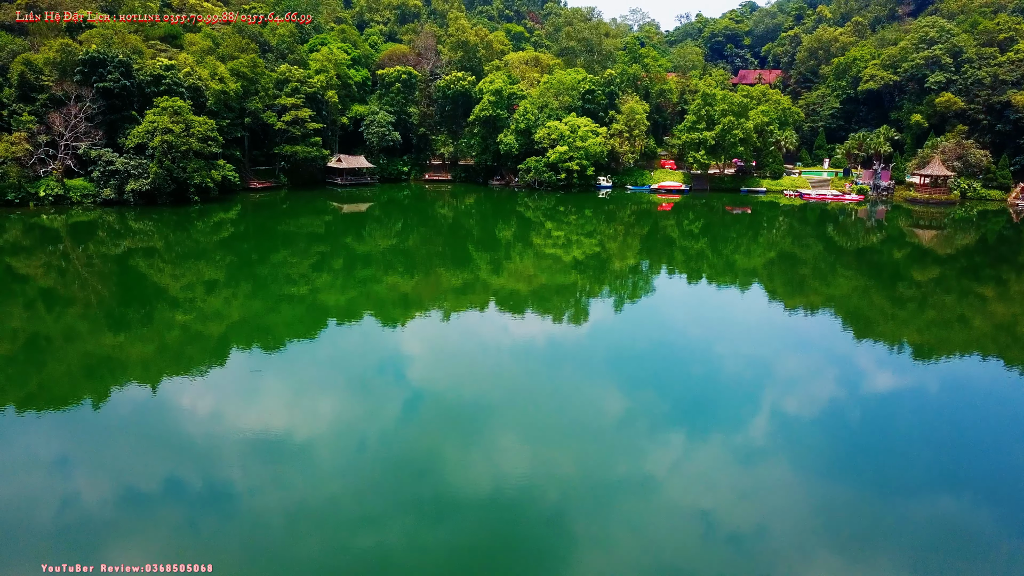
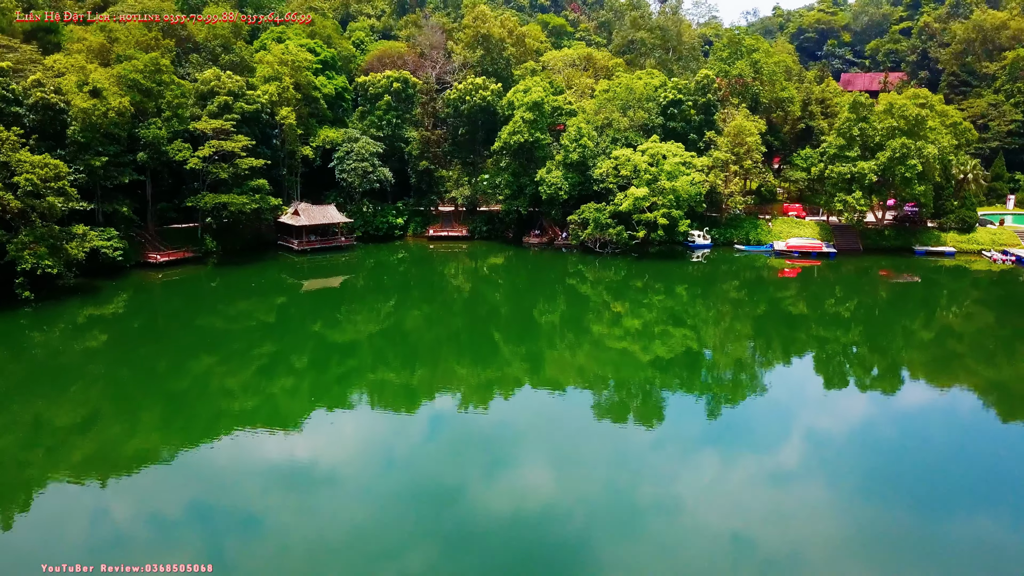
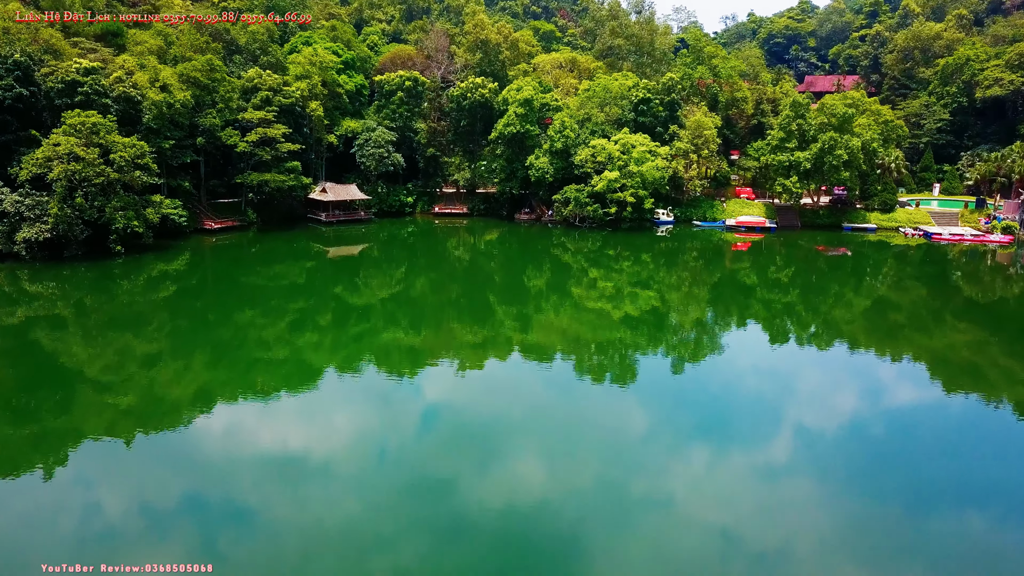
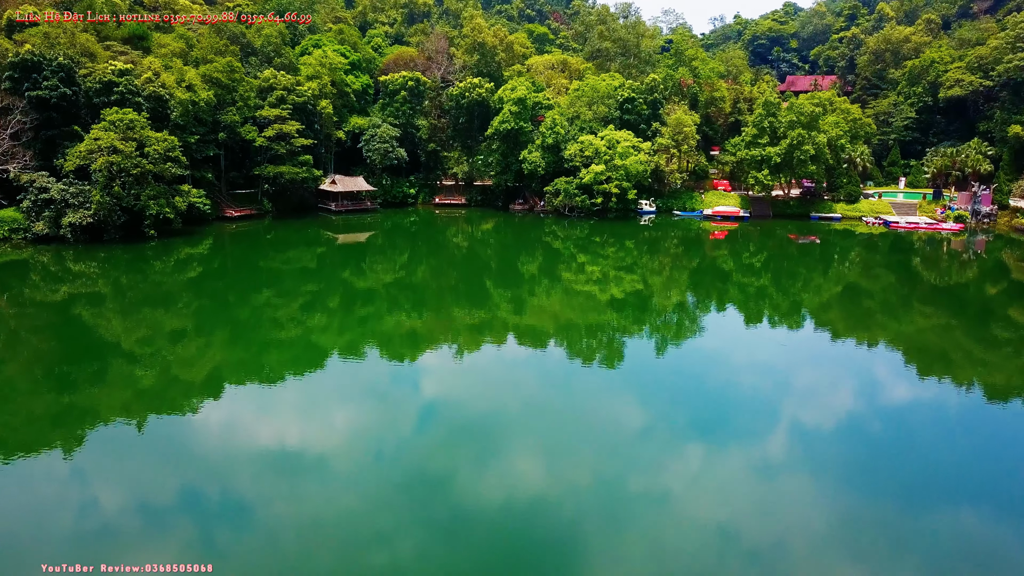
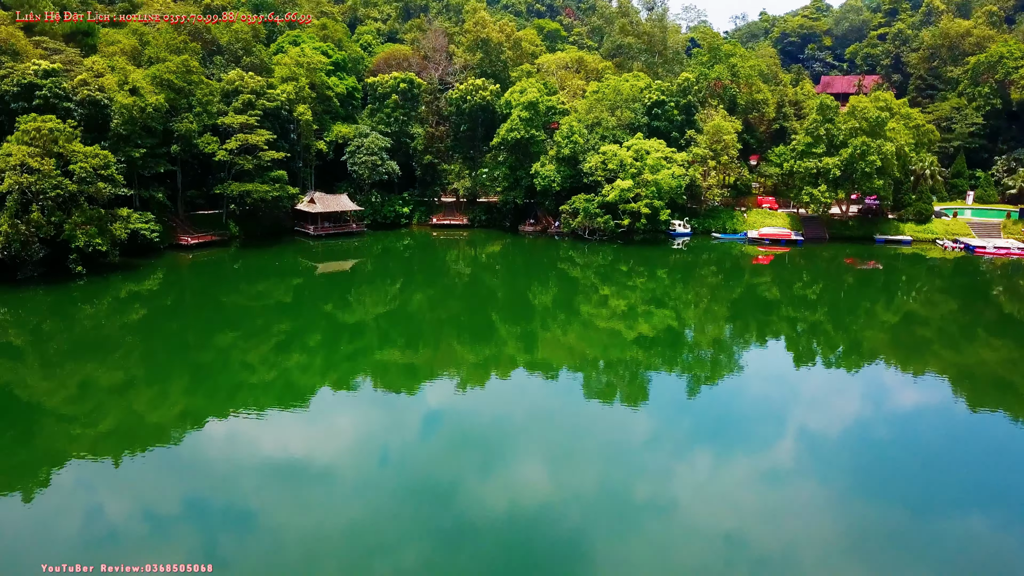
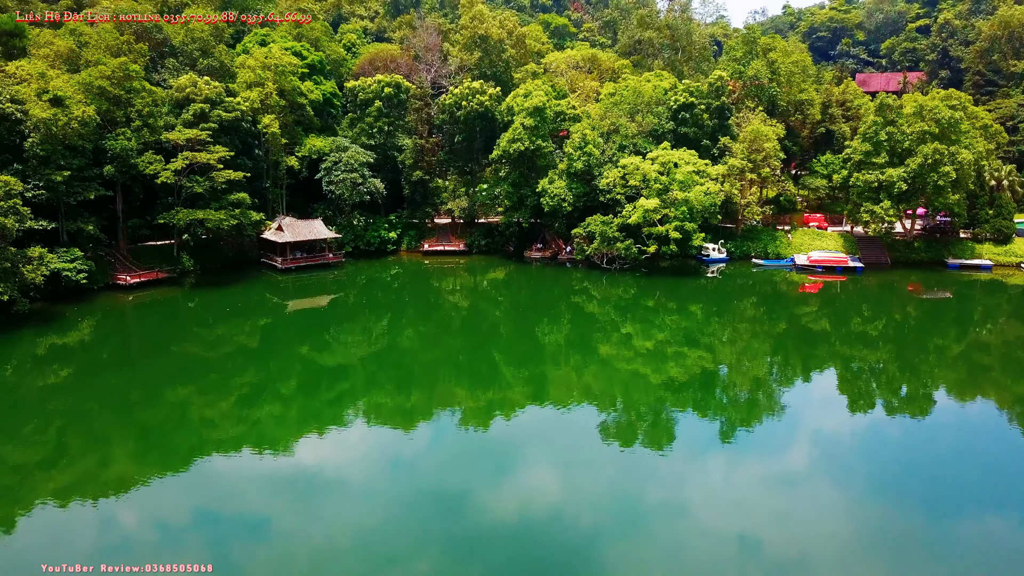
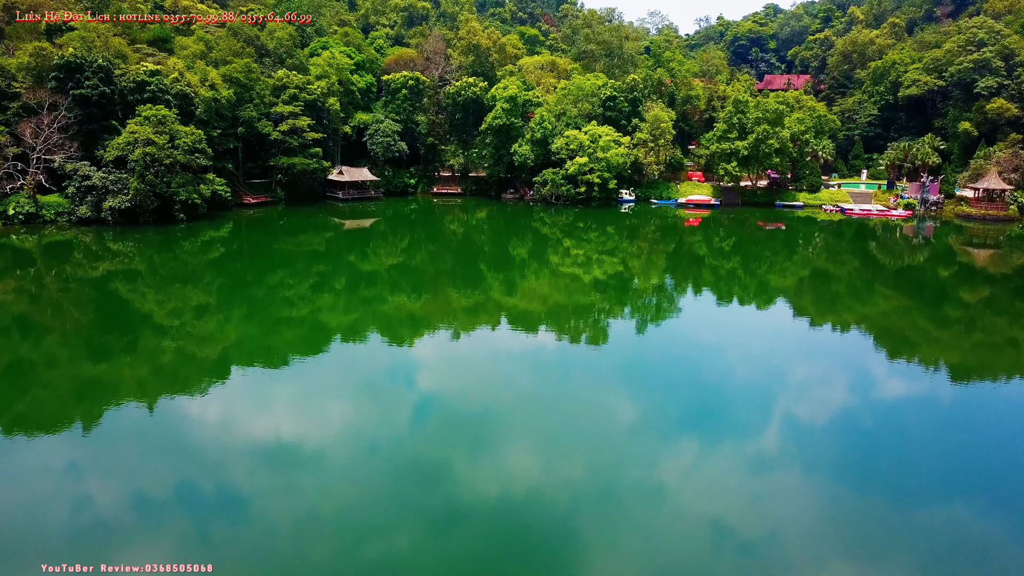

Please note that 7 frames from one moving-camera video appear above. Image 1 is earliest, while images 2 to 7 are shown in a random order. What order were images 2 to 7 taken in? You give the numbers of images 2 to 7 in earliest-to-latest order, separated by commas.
7, 4, 3, 5, 2, 6
